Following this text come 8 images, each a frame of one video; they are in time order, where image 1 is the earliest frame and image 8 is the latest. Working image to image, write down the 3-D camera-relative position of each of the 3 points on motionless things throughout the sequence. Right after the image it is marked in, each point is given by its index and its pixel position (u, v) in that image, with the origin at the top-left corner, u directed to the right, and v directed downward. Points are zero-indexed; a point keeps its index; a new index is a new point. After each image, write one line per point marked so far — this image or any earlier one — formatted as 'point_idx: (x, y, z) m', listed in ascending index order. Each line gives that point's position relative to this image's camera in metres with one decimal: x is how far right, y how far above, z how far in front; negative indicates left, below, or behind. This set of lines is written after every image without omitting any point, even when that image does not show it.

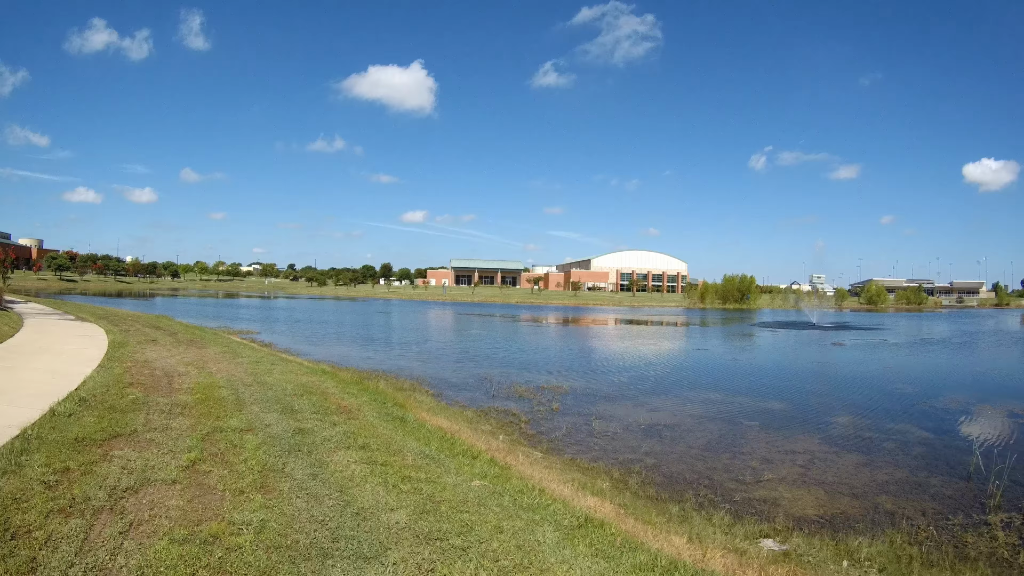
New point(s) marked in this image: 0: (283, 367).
0: (-6.6, -2.2, +16.0) m
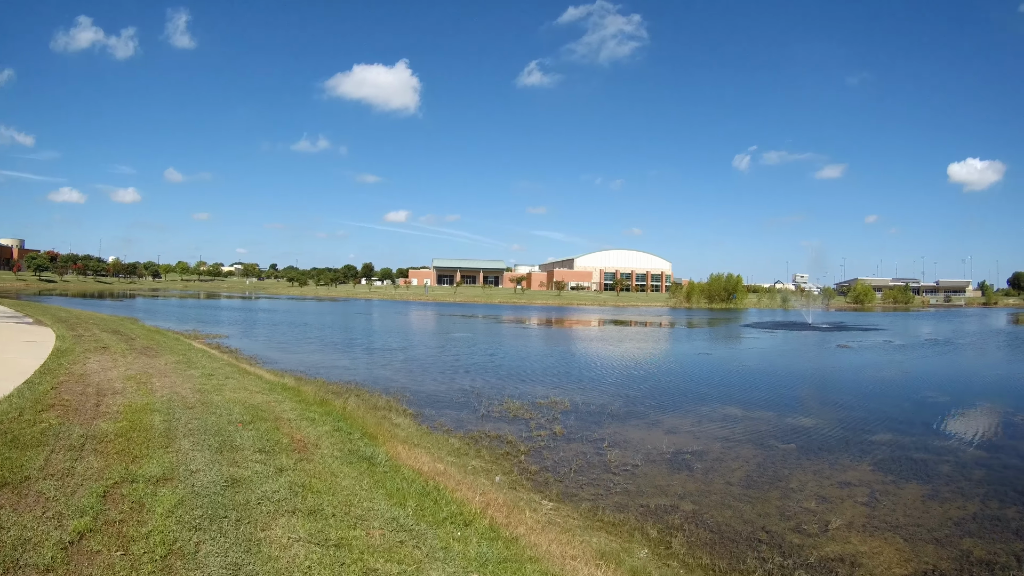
0: (-6.7, -2.3, +13.5) m
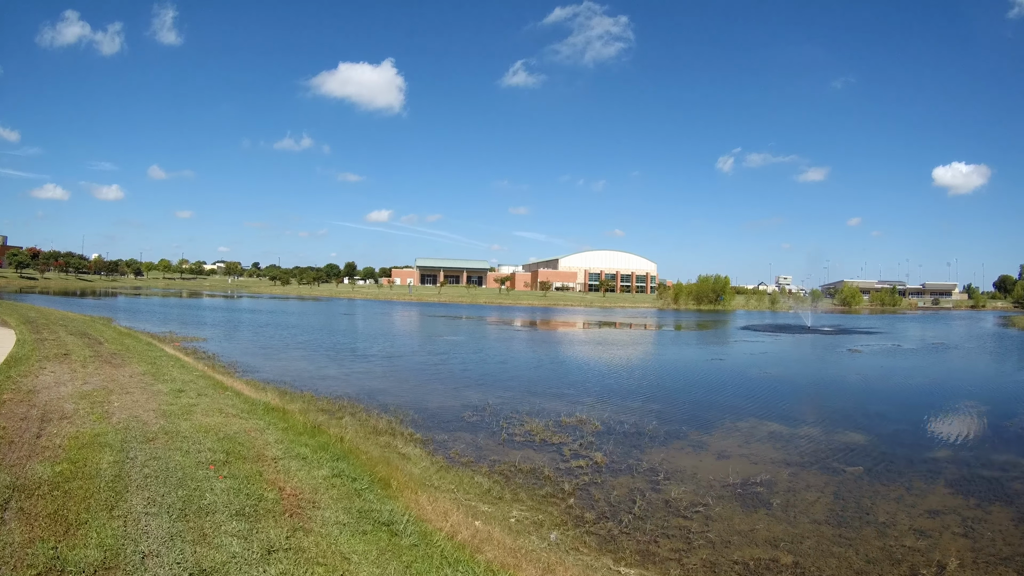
0: (-6.0, -2.3, +11.2) m
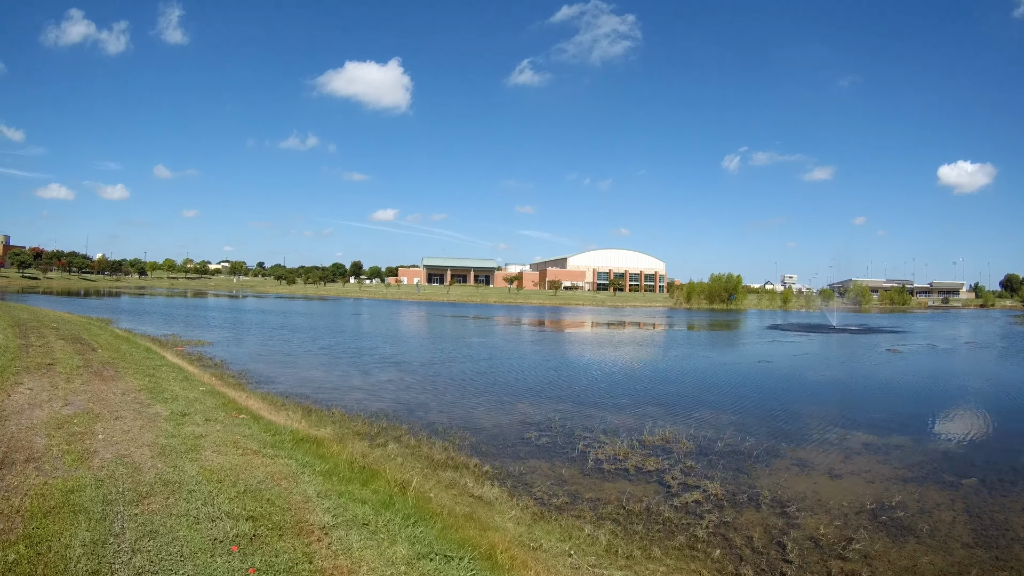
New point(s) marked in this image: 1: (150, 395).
0: (-4.5, -2.2, +8.8) m
1: (-6.9, -2.1, +10.6) m
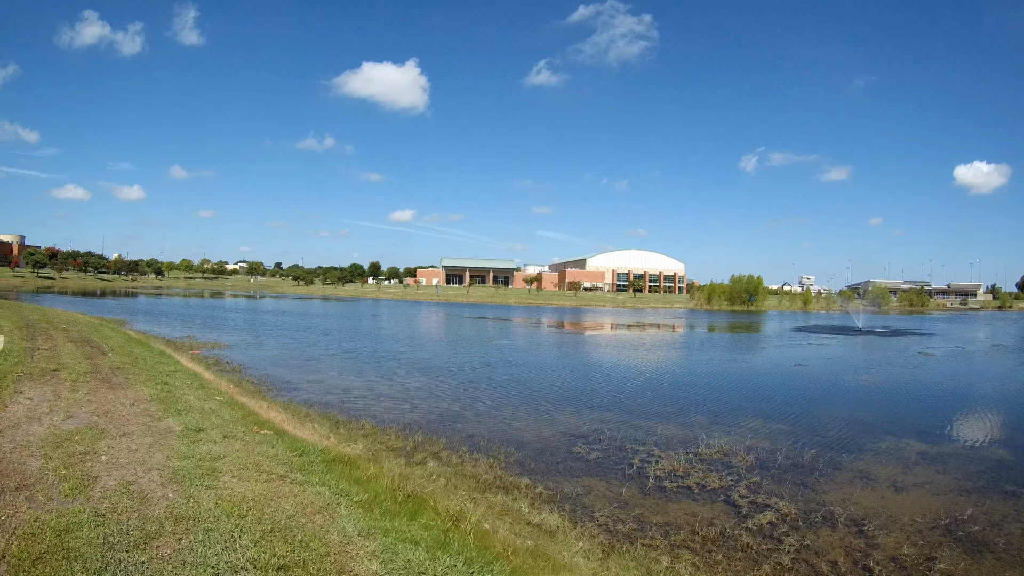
0: (-3.6, -2.2, +7.7) m
1: (-6.0, -2.0, +9.6) m
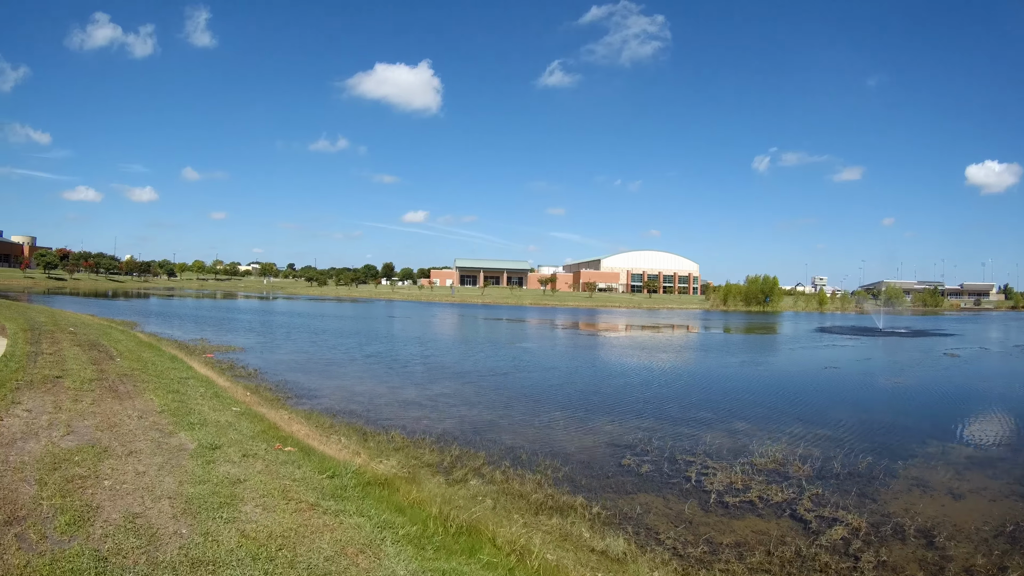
0: (-2.9, -2.2, +6.8) m
1: (-5.2, -2.0, +8.7) m
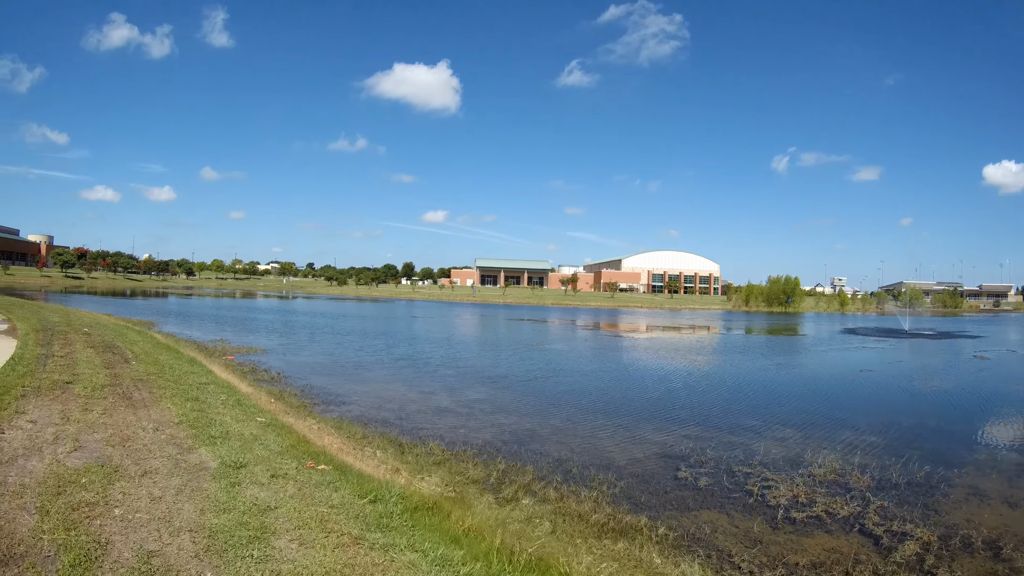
0: (-2.2, -2.1, +5.9) m
1: (-4.4, -2.0, +7.9) m
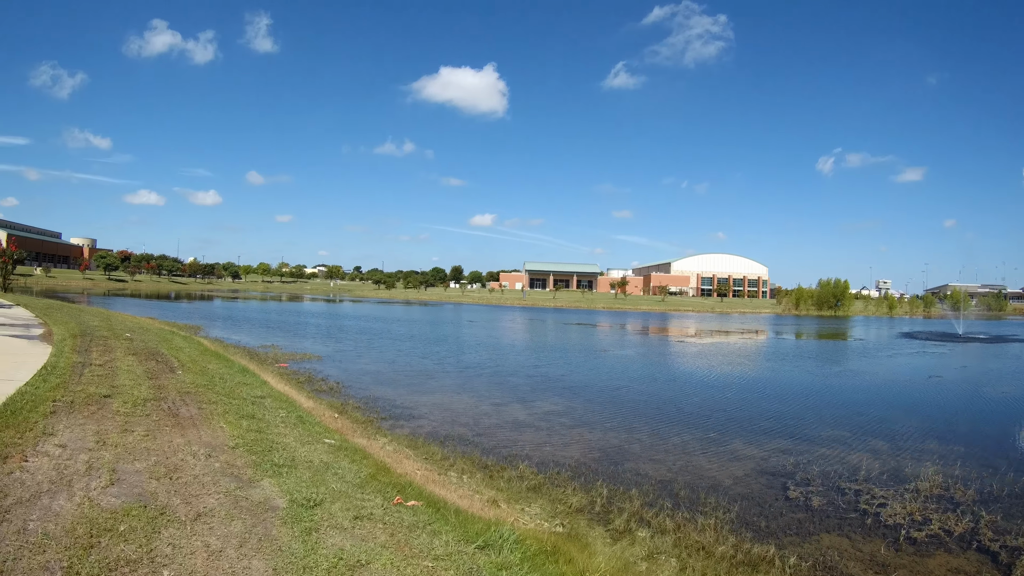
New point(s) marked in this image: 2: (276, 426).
0: (-0.9, -2.1, +4.7) m
1: (-3.0, -1.9, +6.9) m
2: (-3.7, -2.0, +9.0) m
